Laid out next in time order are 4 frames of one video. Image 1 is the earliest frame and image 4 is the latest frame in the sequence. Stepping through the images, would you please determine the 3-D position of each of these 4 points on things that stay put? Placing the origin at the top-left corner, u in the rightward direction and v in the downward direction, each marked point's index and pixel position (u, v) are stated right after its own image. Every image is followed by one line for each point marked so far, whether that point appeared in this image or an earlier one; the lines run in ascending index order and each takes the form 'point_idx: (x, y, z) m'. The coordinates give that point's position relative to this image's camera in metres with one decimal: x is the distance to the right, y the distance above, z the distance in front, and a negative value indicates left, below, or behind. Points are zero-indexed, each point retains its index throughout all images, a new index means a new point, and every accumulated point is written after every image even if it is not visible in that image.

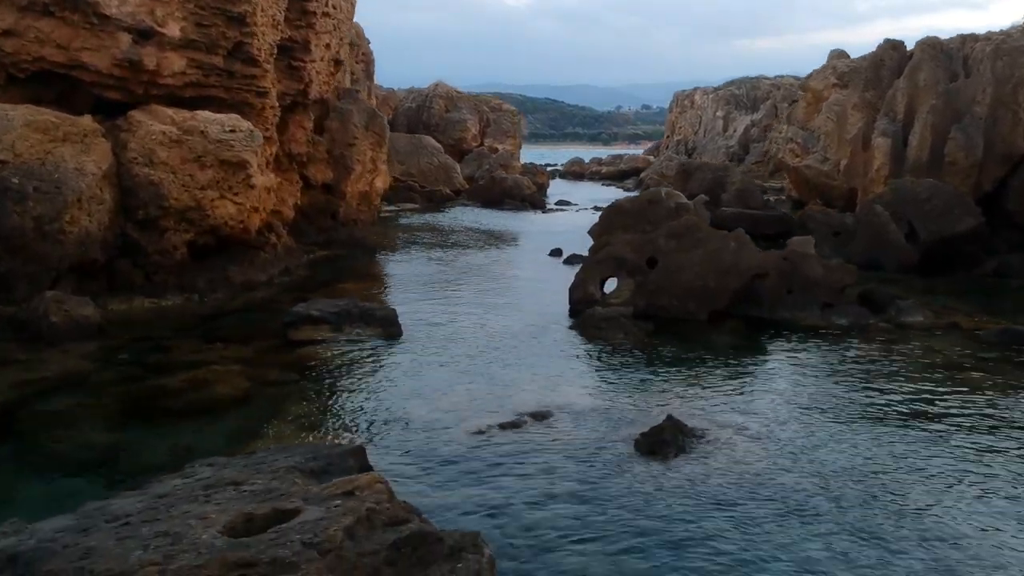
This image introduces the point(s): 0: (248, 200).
0: (-7.5, +2.5, +19.6) m
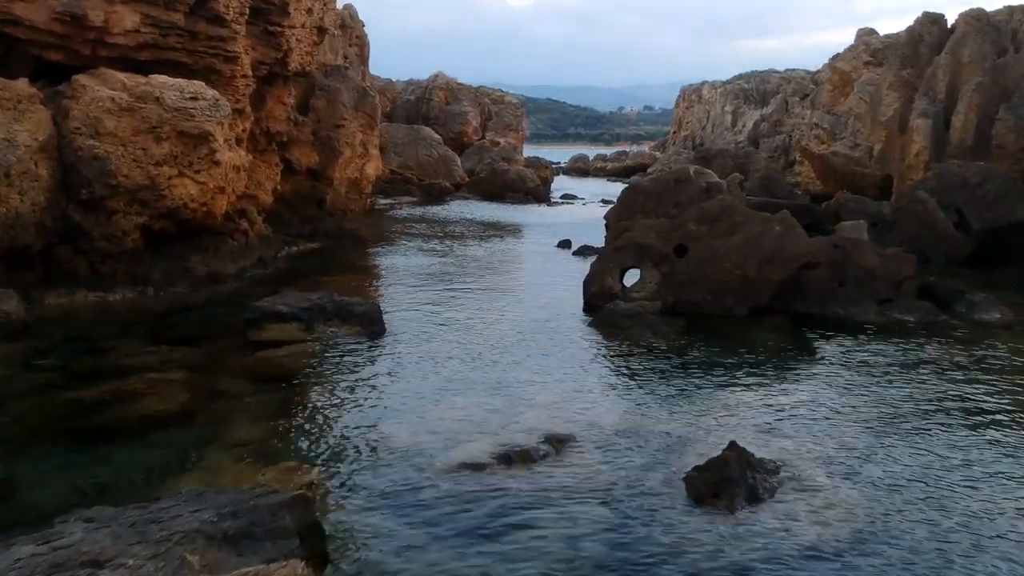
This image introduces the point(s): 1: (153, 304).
0: (-7.3, +2.7, +17.0) m
1: (-8.2, -0.4, +15.9) m
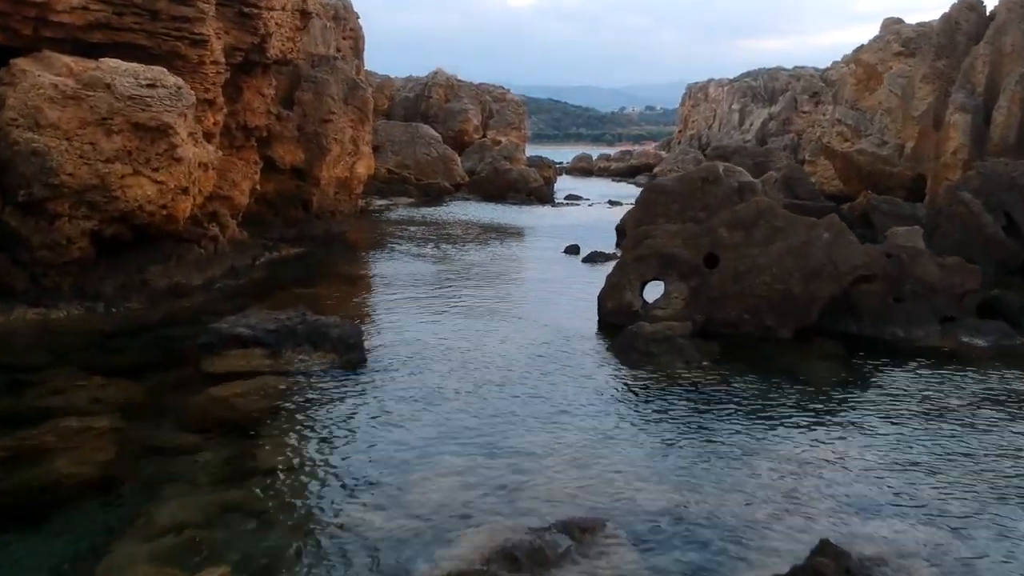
0: (-7.3, +2.4, +14.9) m
1: (-8.1, -0.7, +13.7) m
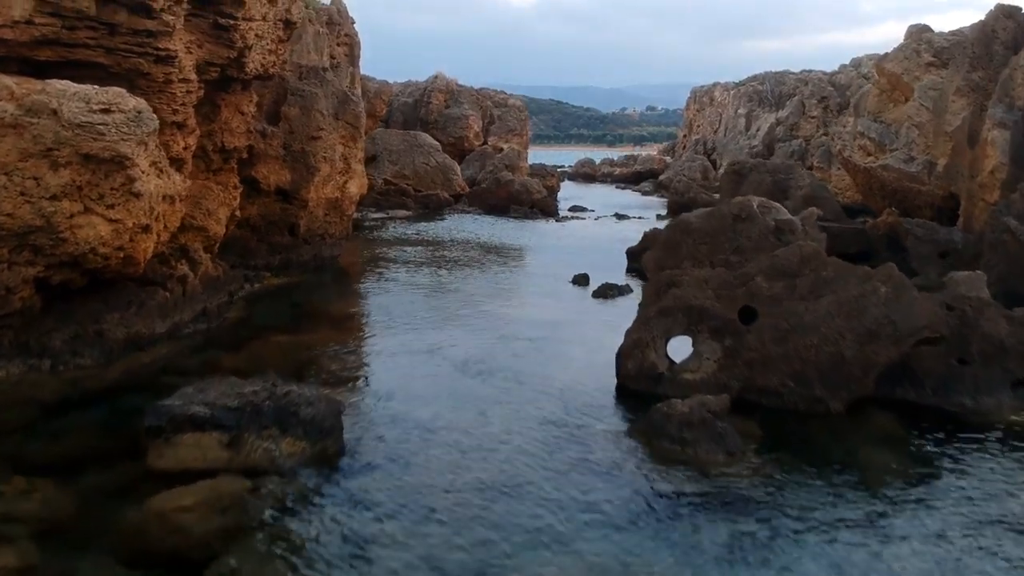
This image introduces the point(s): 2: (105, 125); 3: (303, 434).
0: (-7.2, +1.4, +13.1) m
1: (-8.0, -1.7, +11.9) m
2: (-7.3, +3.0, +12.6) m
3: (-2.9, -1.9, +9.6) m
